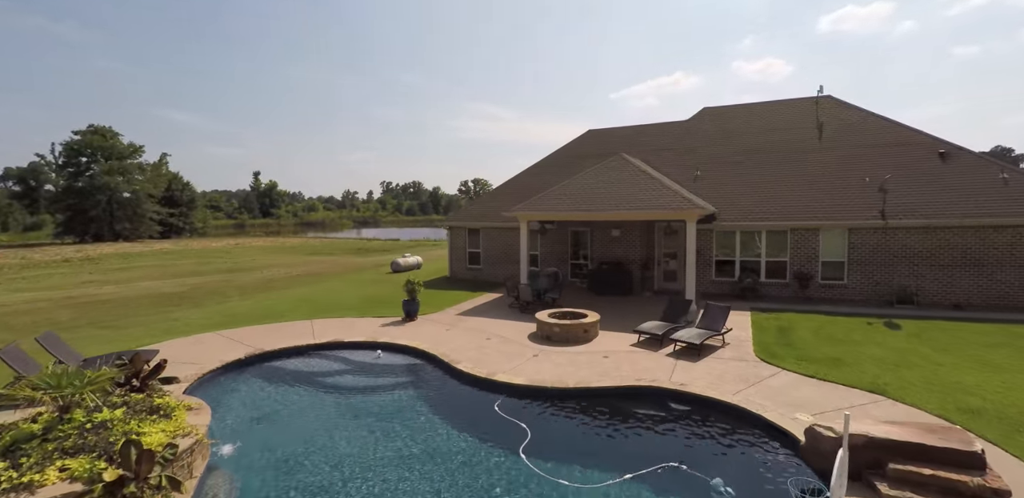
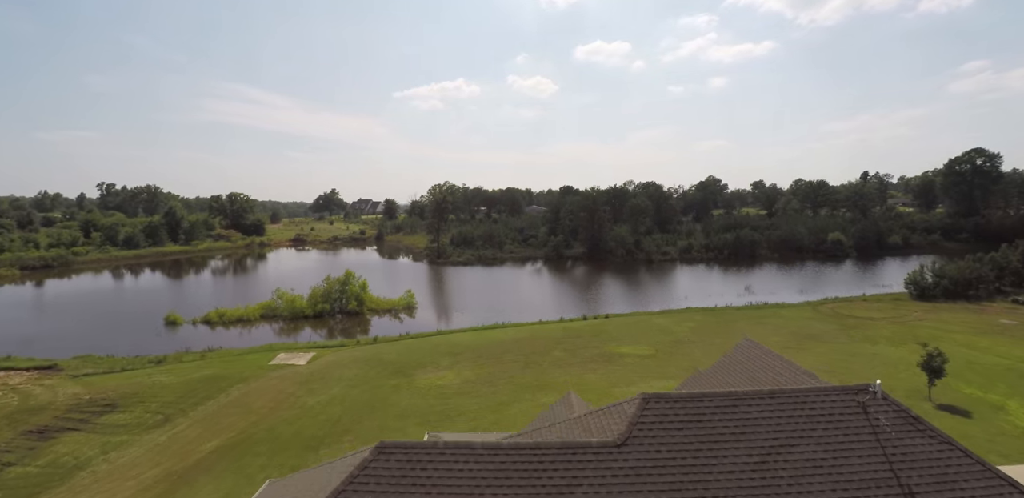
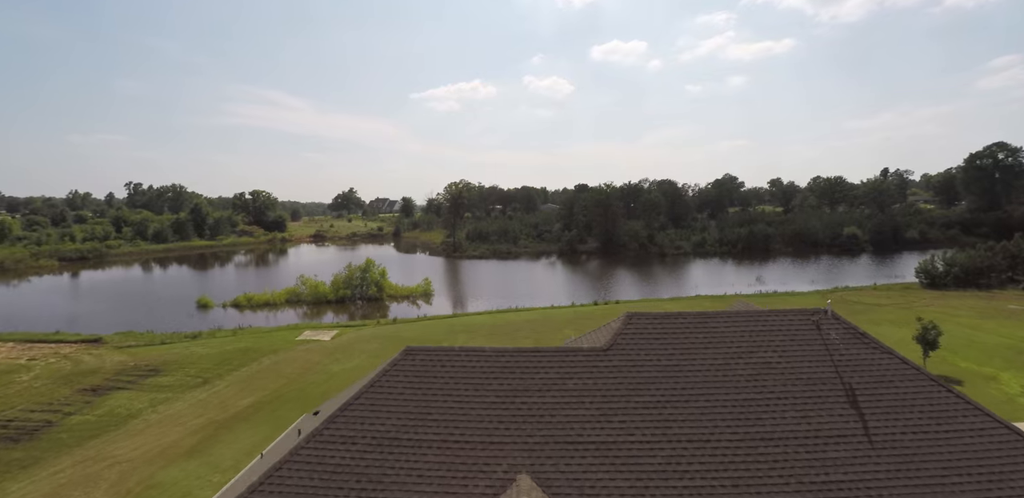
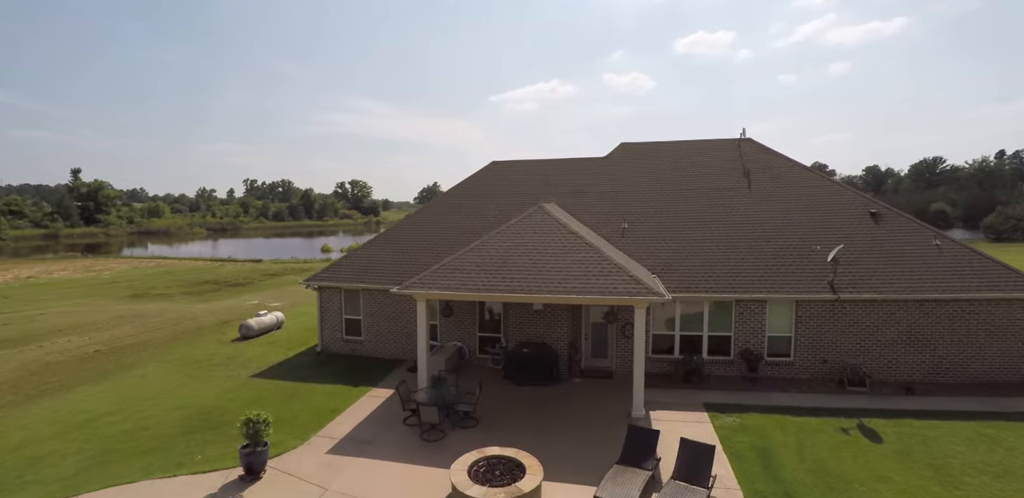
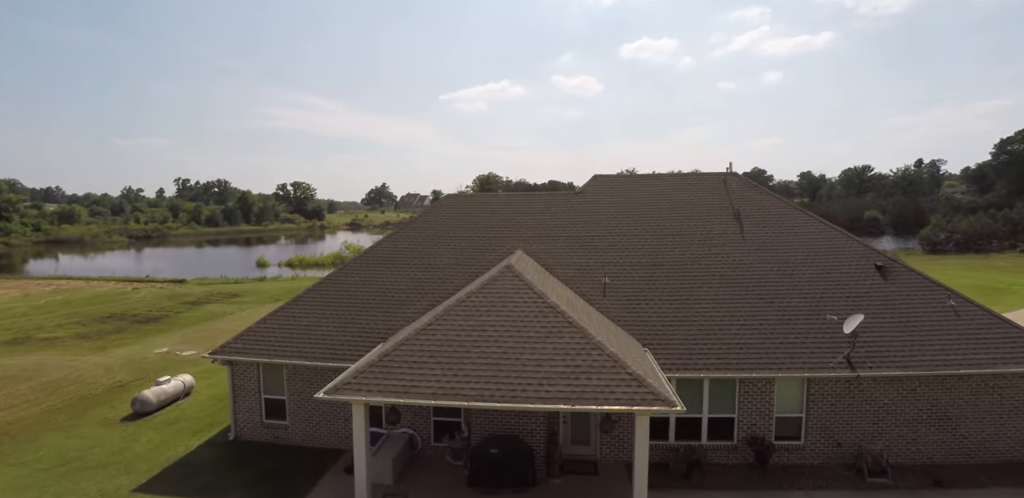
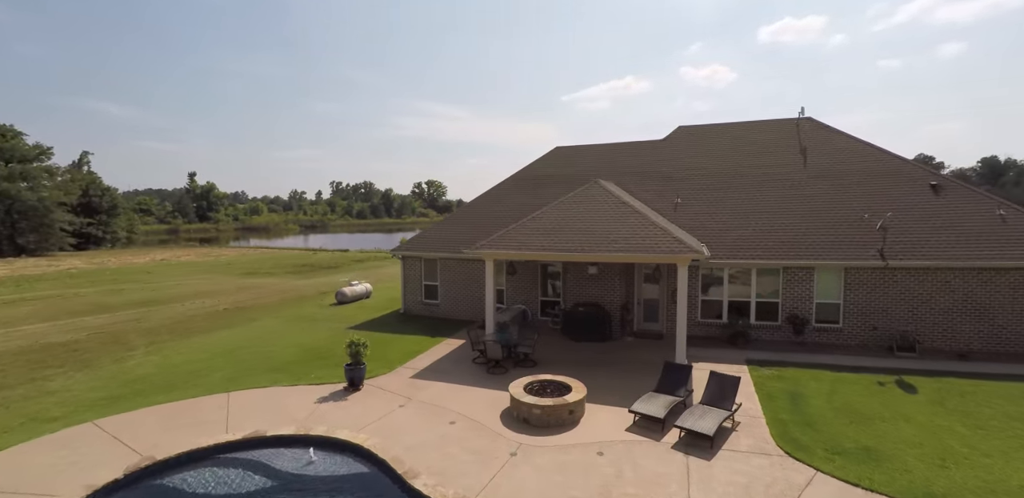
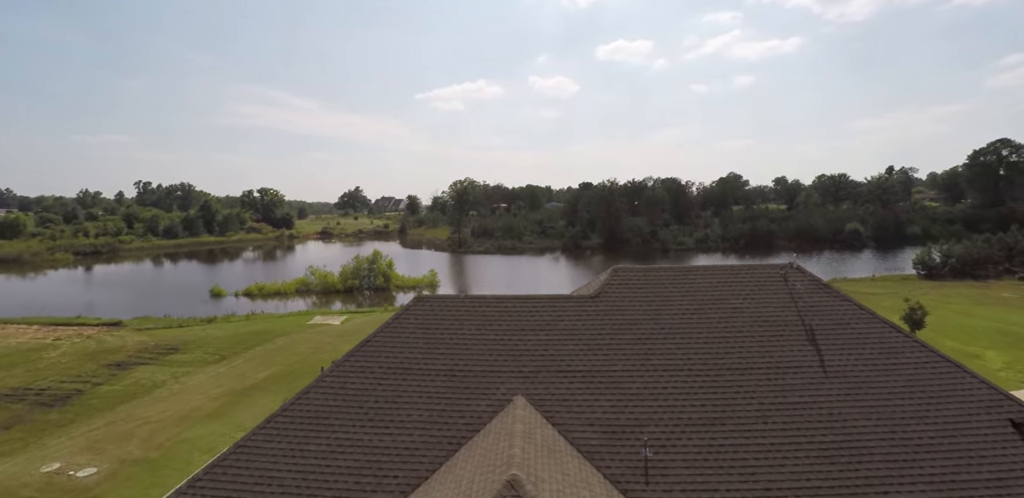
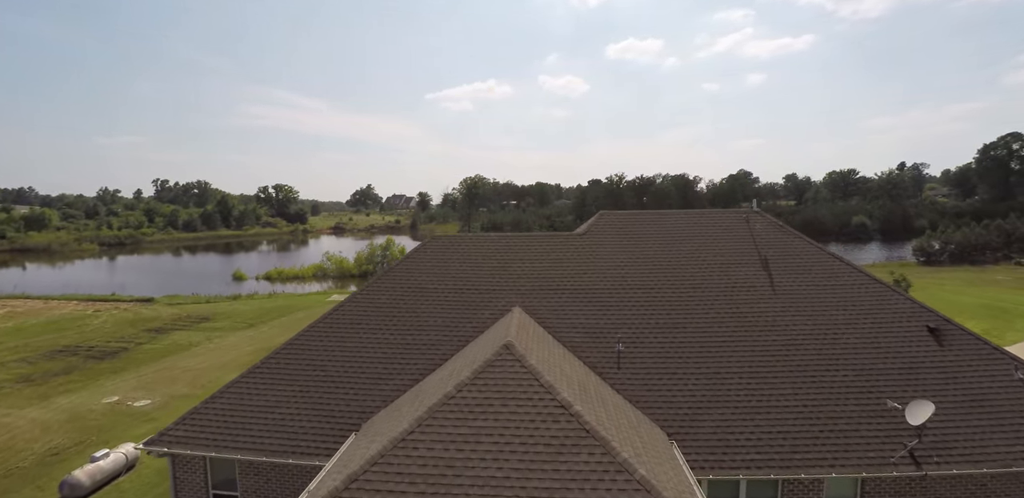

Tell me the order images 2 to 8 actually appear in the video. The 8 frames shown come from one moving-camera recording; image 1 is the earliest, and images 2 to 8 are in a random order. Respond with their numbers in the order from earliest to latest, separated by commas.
6, 4, 5, 8, 7, 3, 2
